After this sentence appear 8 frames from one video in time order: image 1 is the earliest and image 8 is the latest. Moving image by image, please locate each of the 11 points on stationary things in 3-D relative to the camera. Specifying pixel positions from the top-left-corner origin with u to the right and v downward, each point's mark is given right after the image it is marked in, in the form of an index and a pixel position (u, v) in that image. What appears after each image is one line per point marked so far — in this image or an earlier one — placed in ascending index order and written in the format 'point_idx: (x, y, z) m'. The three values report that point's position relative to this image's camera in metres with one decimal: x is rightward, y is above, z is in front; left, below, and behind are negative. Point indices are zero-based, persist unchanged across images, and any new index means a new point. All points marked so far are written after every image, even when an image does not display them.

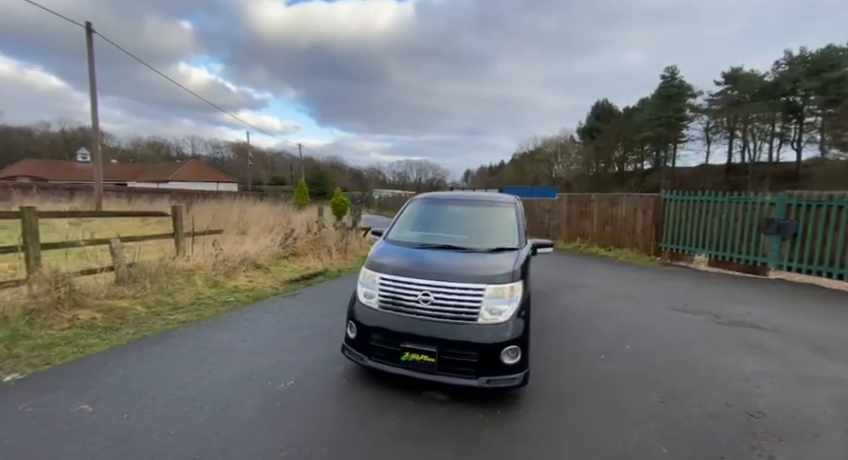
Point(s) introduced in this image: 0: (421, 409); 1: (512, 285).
0: (0.0, -1.5, +3.2) m
1: (+0.8, -0.5, +3.4) m
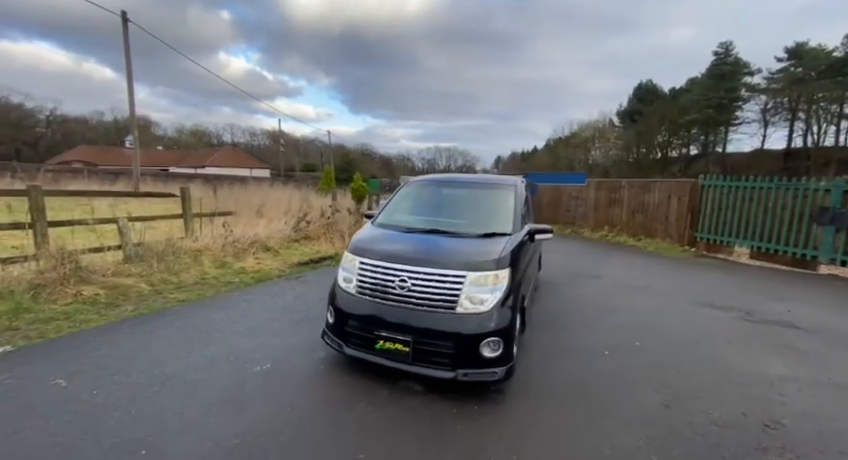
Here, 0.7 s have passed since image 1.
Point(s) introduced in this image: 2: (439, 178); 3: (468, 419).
0: (-0.3, -1.3, +3.0) m
1: (+0.6, -0.3, +3.1) m
2: (+0.1, +0.6, +4.8) m
3: (+0.3, -1.4, +2.8) m
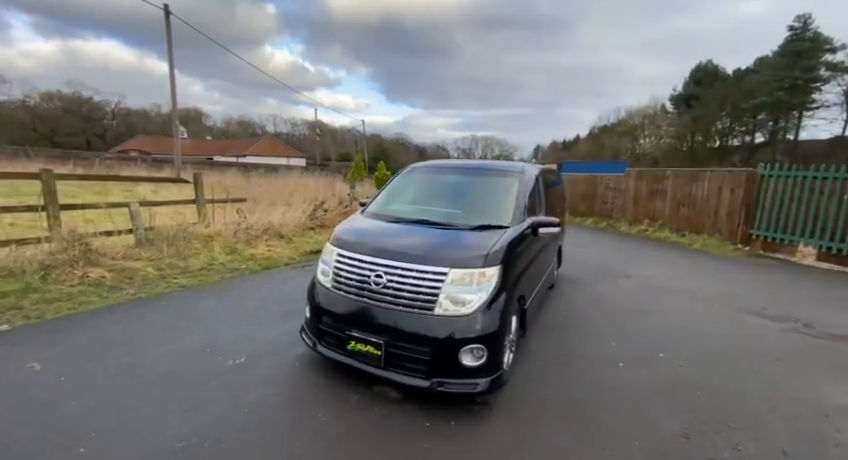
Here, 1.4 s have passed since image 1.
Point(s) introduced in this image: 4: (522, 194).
0: (-0.5, -1.3, +2.7) m
1: (+0.4, -0.3, +2.8) m
2: (+0.2, +0.7, +4.4) m
3: (+0.1, -1.3, +2.5) m
4: (+0.9, +0.4, +3.8) m
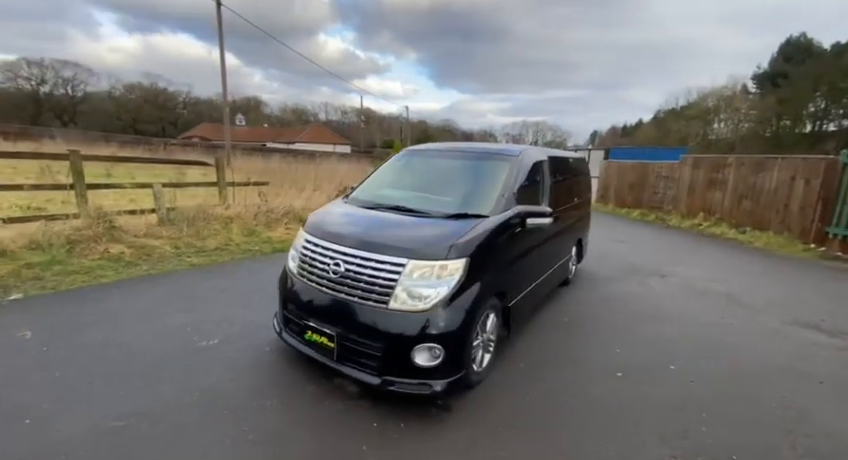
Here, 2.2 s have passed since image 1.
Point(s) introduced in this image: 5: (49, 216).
0: (-0.8, -1.1, +2.6) m
1: (+0.1, -0.2, +2.5) m
2: (+0.1, +0.9, +4.1) m
3: (-0.2, -1.2, +2.3) m
4: (+0.8, +0.4, +3.4) m
5: (-4.9, +0.2, +5.0) m
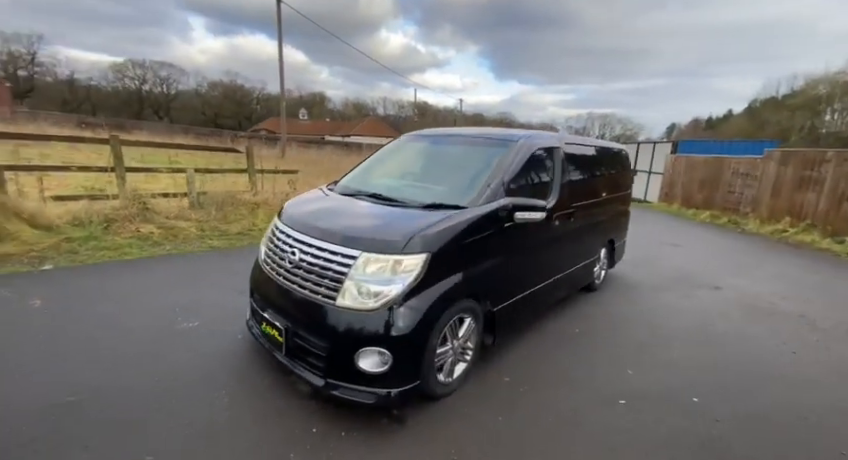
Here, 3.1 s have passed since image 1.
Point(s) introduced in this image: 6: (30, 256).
0: (-1.0, -1.0, +2.5) m
1: (-0.1, -0.1, +2.2) m
2: (+0.2, +0.9, +3.8) m
3: (-0.6, -1.2, +2.1) m
4: (+0.7, +0.5, +3.0) m
5: (-4.7, +0.5, +5.5) m
6: (-4.3, -0.3, +4.2) m
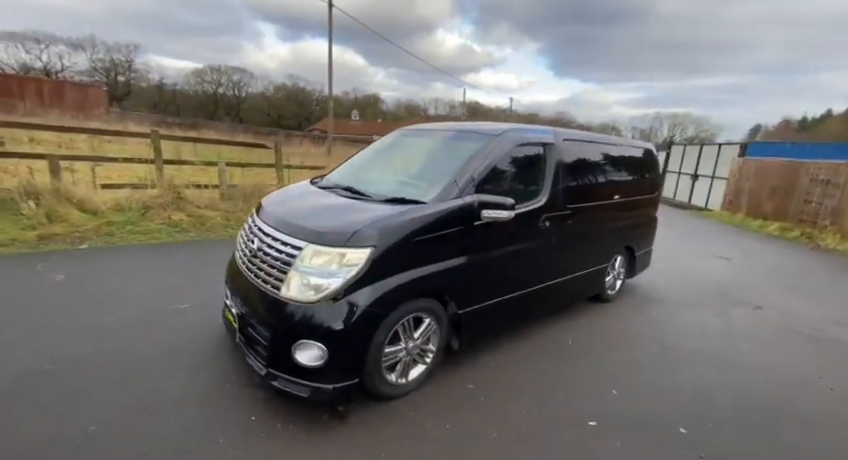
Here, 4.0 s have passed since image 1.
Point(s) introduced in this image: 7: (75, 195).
0: (-1.3, -1.0, +2.5) m
1: (-0.4, -0.1, +2.1) m
2: (+0.1, +1.0, +3.7) m
3: (-0.9, -1.1, +2.1) m
4: (+0.5, +0.5, +2.8) m
5: (-4.5, +0.7, +6.0) m
6: (-4.3, -0.1, +4.7) m
7: (-4.8, +0.5, +5.3) m
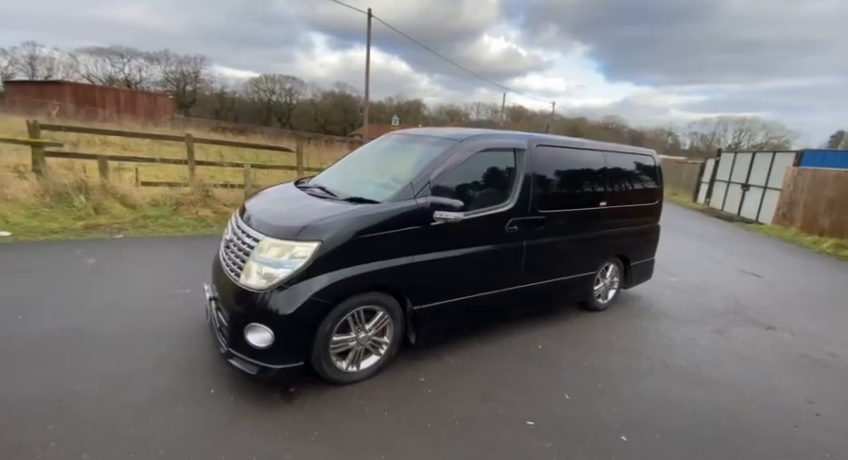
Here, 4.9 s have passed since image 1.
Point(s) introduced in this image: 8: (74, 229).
0: (-1.6, -0.9, +2.8) m
1: (-0.8, -0.1, +2.3) m
2: (0.0, +1.0, +3.8) m
3: (-1.3, -1.1, +2.3) m
4: (+0.3, +0.5, +2.9) m
5: (-4.3, +0.8, +6.7) m
6: (-4.3, 0.0, +5.3) m
7: (-4.7, +0.6, +5.9) m
8: (-4.6, 0.0, +5.1) m
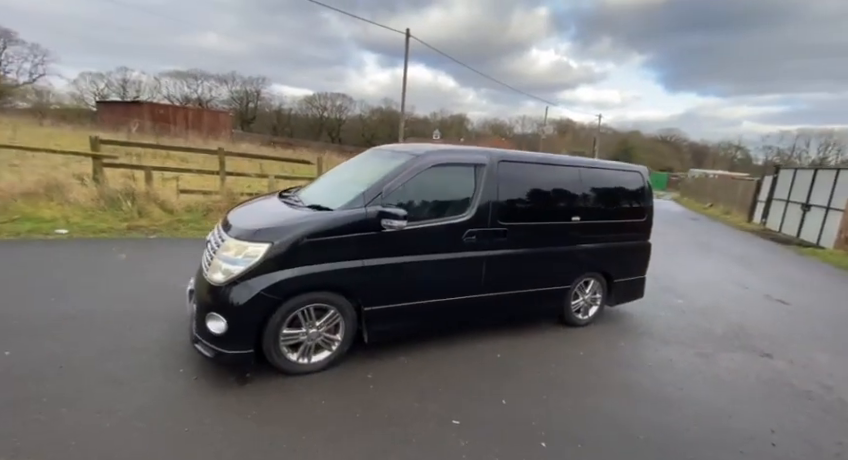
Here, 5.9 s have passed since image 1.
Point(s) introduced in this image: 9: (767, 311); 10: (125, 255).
0: (-2.0, -0.9, +3.2) m
1: (-1.2, -0.1, +2.6) m
2: (-0.2, +0.9, +4.0) m
3: (-1.7, -1.0, +2.7) m
4: (-0.1, +0.4, +3.1) m
5: (-4.2, +0.7, +7.4) m
6: (-4.3, 0.0, +6.1) m
7: (-4.6, +0.6, +6.7) m
8: (-4.6, 0.0, +5.9) m
9: (+4.5, -1.0, +5.0) m
10: (-3.8, -0.3, +5.0) m
